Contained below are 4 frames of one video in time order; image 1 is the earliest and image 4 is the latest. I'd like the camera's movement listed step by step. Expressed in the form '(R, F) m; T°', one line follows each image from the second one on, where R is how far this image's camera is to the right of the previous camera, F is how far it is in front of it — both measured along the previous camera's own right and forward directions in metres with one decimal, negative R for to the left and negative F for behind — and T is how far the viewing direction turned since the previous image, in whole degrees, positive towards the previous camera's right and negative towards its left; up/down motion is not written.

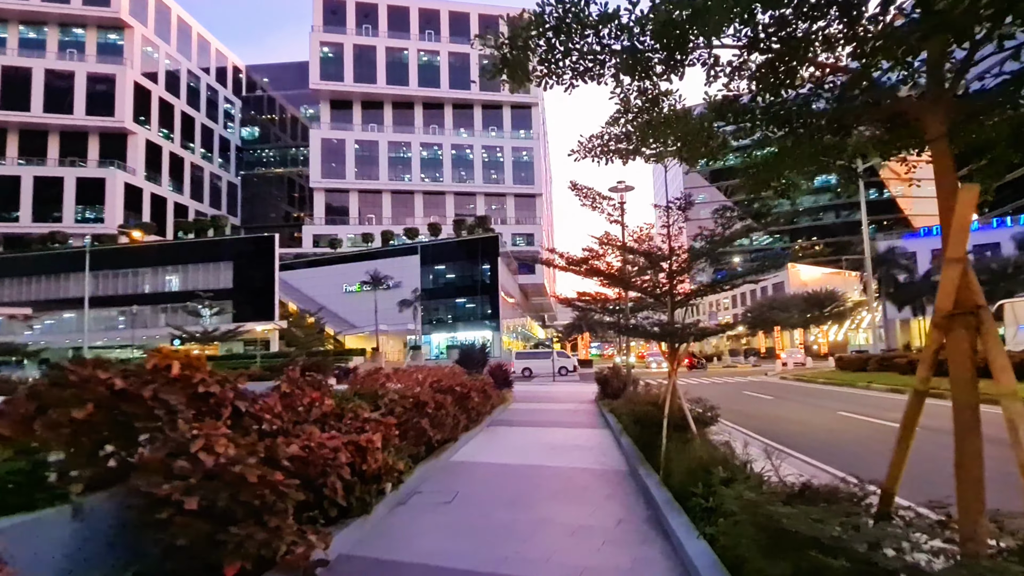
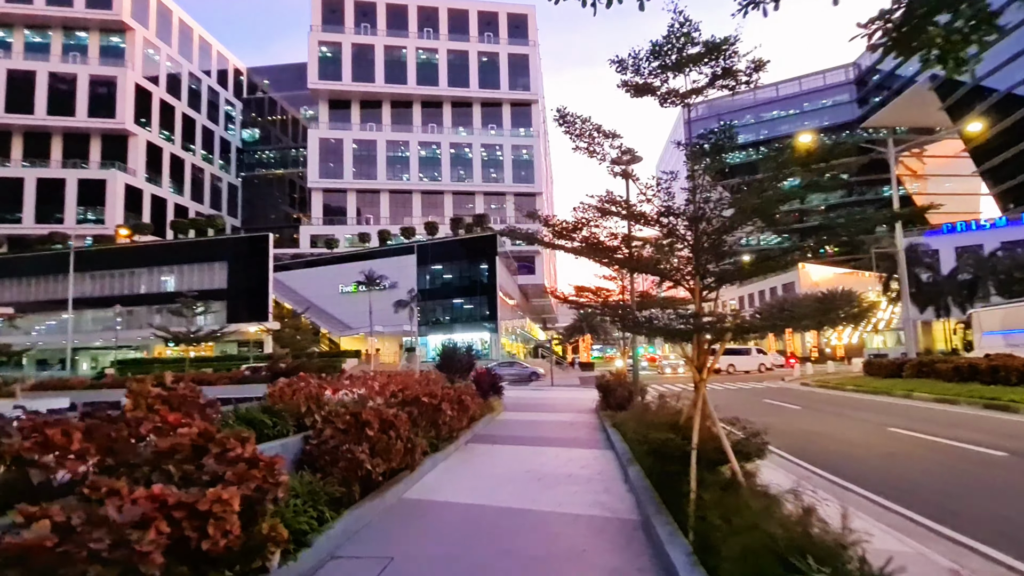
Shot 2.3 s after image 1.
(+0.3, +2.1) m; 0°
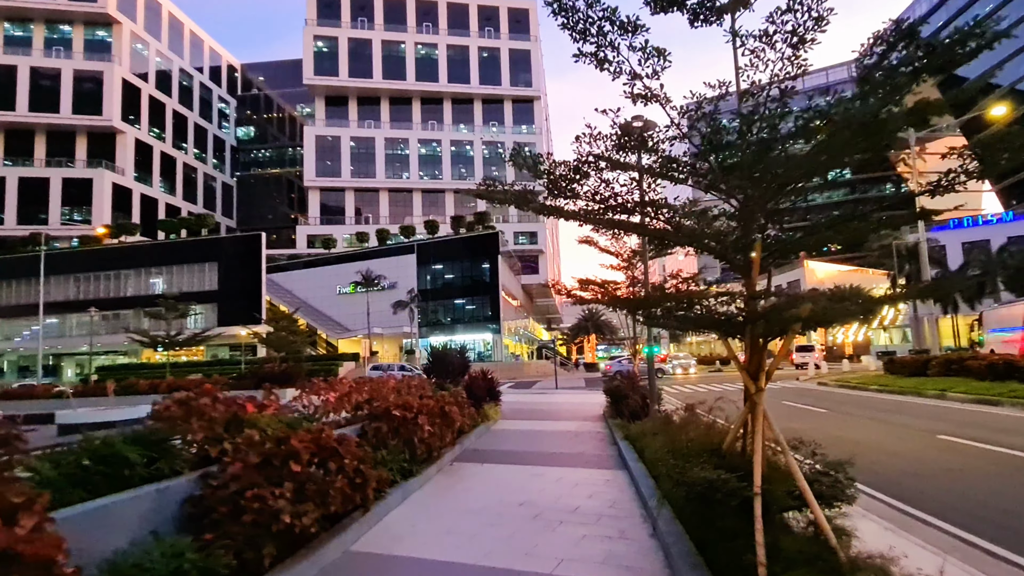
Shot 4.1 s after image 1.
(+0.2, +1.7) m; 0°
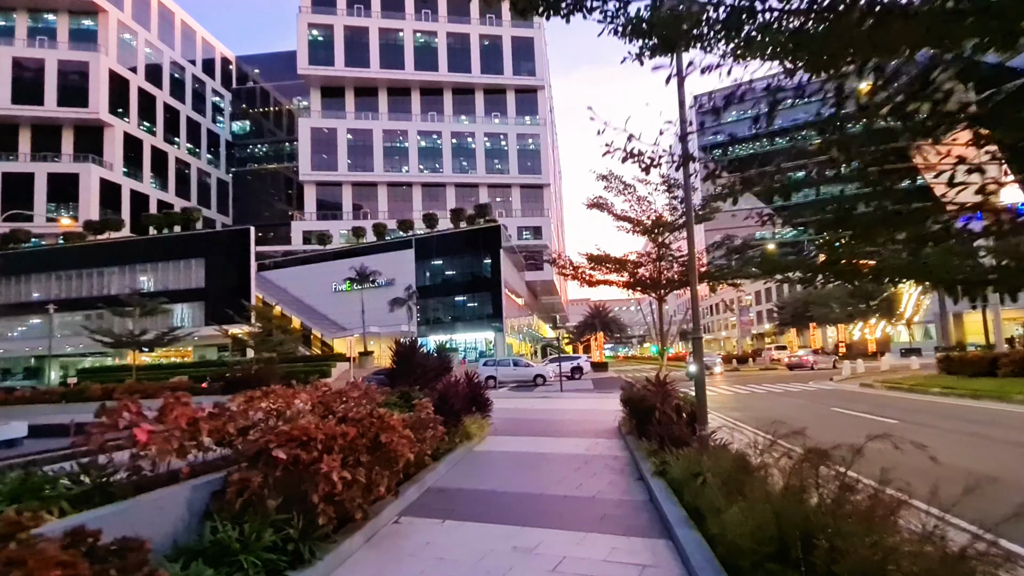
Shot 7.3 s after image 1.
(+0.3, +3.1) m; -1°
